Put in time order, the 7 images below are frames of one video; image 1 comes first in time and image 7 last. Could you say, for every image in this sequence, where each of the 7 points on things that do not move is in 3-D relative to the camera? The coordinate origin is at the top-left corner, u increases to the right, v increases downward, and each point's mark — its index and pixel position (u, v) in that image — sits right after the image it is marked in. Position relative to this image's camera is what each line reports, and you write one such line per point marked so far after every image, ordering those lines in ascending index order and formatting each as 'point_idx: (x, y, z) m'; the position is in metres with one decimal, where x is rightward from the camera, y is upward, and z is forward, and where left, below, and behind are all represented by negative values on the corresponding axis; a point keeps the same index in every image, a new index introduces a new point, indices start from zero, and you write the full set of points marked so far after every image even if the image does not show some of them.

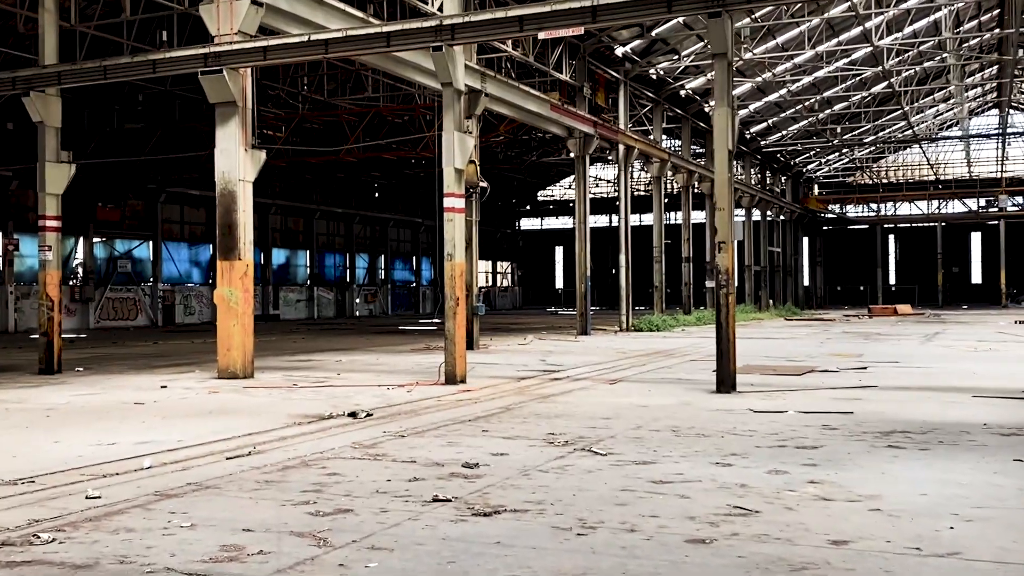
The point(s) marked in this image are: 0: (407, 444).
0: (-0.9, -1.3, +8.7) m
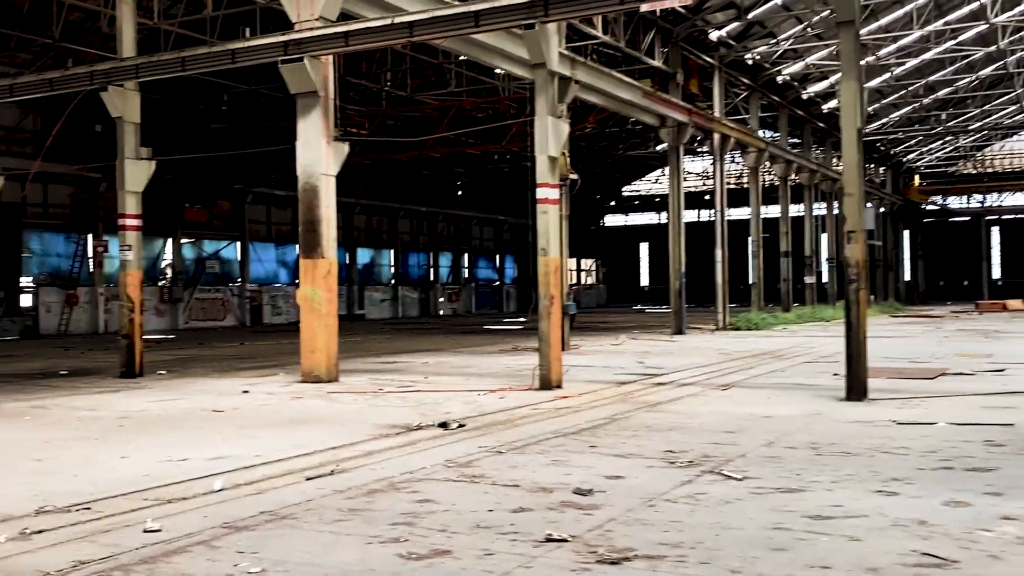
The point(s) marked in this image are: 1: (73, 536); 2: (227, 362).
0: (0.0, -1.3, +7.7) m
1: (-2.4, -1.4, +5.5) m
2: (-5.5, -1.4, +19.4) m
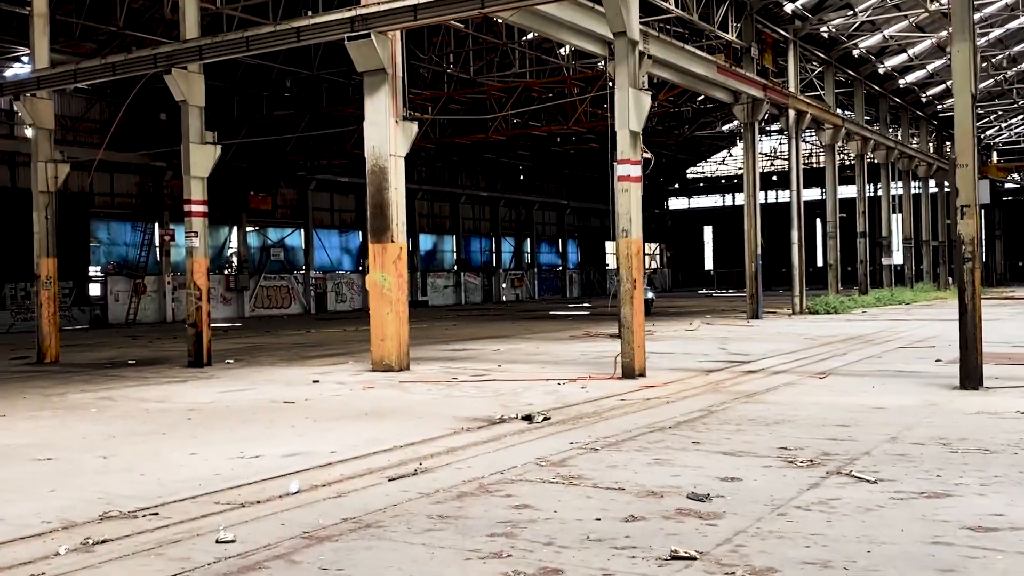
0: (+0.6, -1.2, +7.0) m
1: (-1.9, -1.3, +5.0) m
2: (-4.1, -1.2, +19.0) m
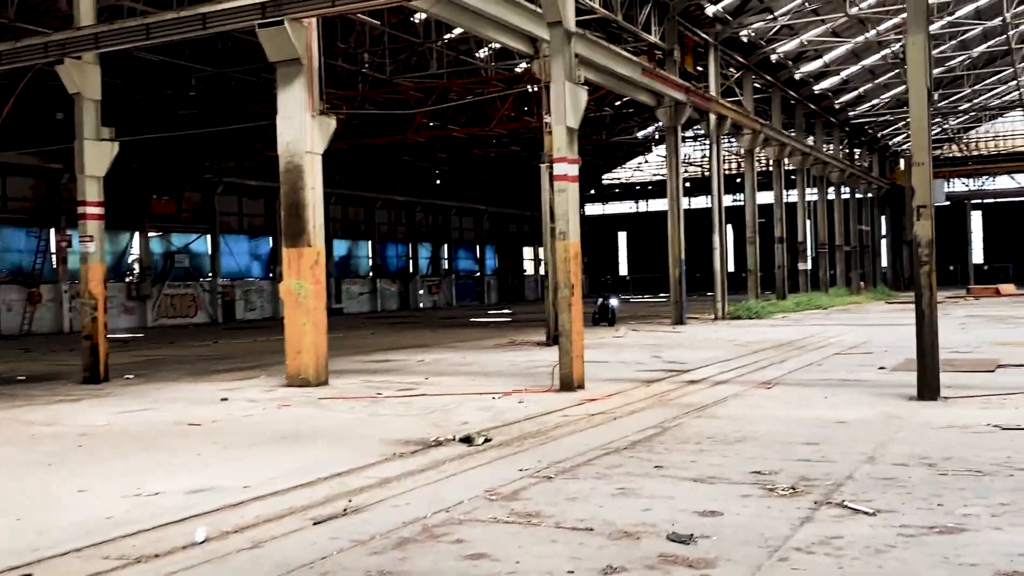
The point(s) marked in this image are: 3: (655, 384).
0: (+0.3, -1.2, +6.1) m
1: (-2.0, -1.3, +4.0) m
2: (-5.4, -1.3, +17.7) m
3: (+1.7, -1.2, +12.2) m
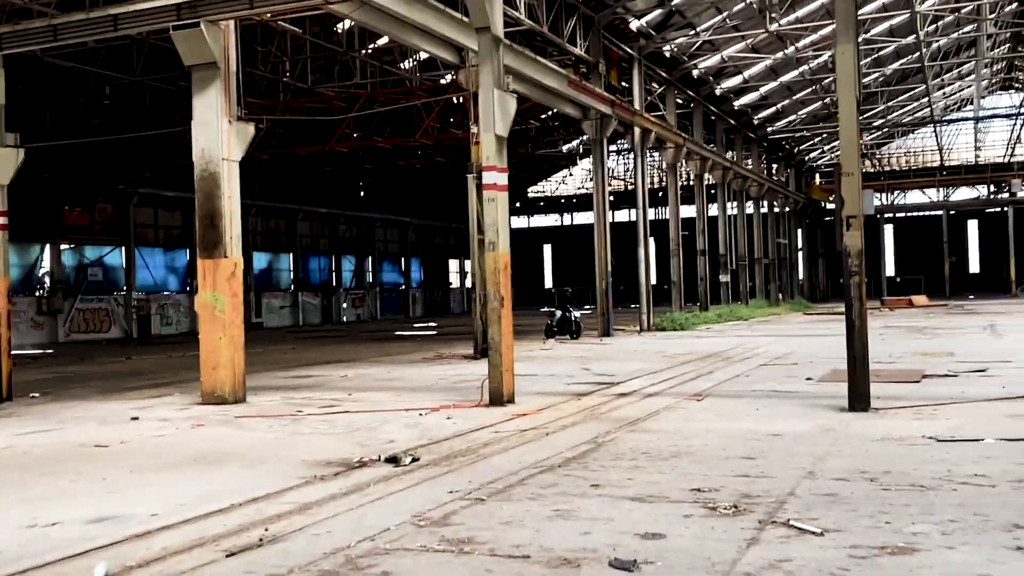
0: (-0.1, -1.3, +5.8) m
1: (-2.2, -1.4, +3.5) m
2: (-6.7, -1.6, +16.9) m
3: (+0.9, -1.3, +11.9) m
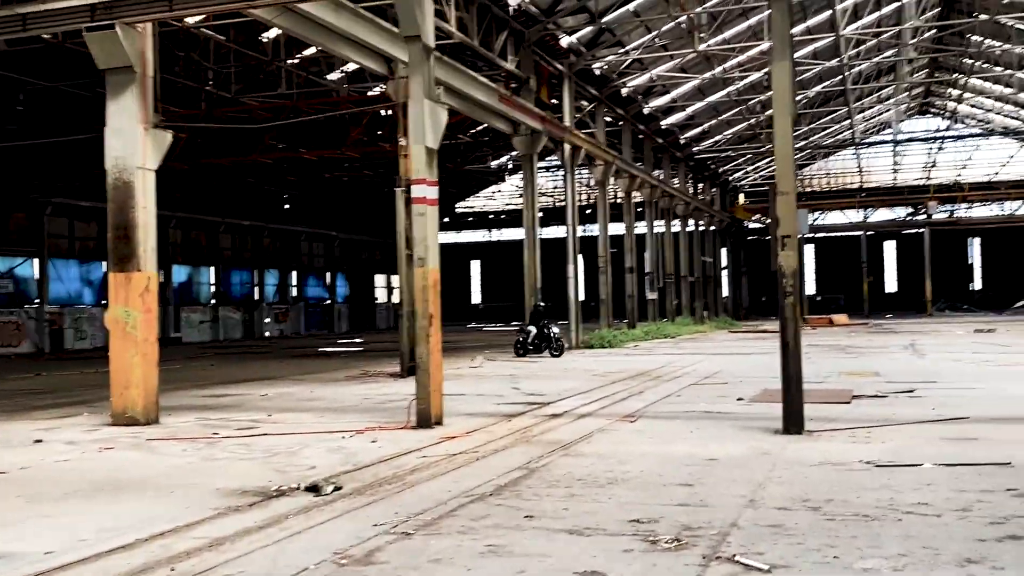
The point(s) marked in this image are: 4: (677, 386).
0: (-0.5, -1.4, +5.4) m
1: (-2.4, -1.4, +2.9) m
2: (-7.8, -1.8, +16.0) m
3: (0.0, -1.5, +11.6) m
4: (+2.6, -1.5, +16.0) m
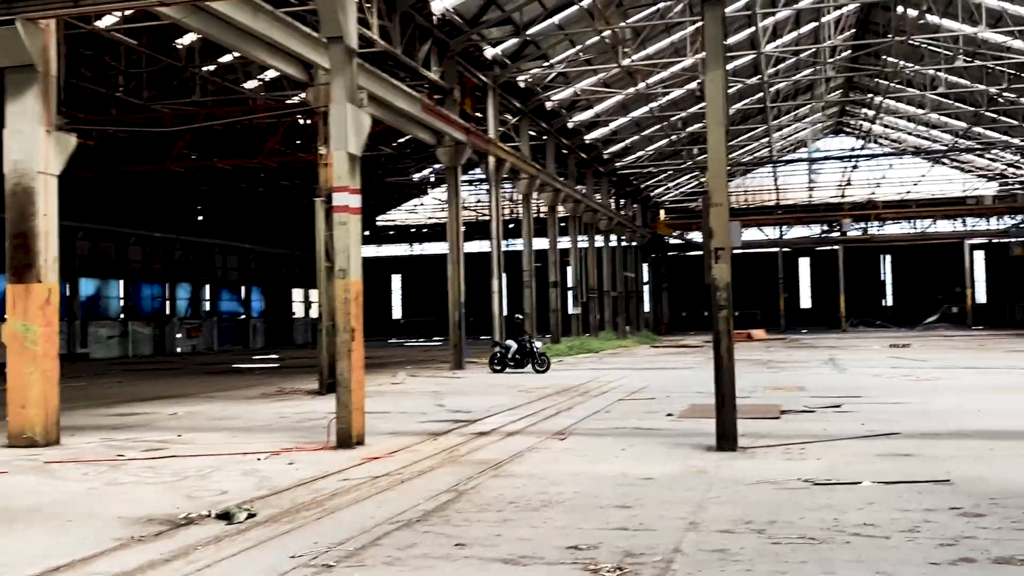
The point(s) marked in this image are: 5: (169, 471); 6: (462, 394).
0: (-0.8, -1.5, +5.0) m
1: (-2.6, -1.4, +2.3) m
2: (-9.0, -2.0, +15.0) m
3: (-0.8, -1.6, +11.2) m
4: (+1.4, -1.8, +15.8) m
5: (-3.0, -1.6, +9.0) m
6: (-0.8, -1.8, +17.3) m
